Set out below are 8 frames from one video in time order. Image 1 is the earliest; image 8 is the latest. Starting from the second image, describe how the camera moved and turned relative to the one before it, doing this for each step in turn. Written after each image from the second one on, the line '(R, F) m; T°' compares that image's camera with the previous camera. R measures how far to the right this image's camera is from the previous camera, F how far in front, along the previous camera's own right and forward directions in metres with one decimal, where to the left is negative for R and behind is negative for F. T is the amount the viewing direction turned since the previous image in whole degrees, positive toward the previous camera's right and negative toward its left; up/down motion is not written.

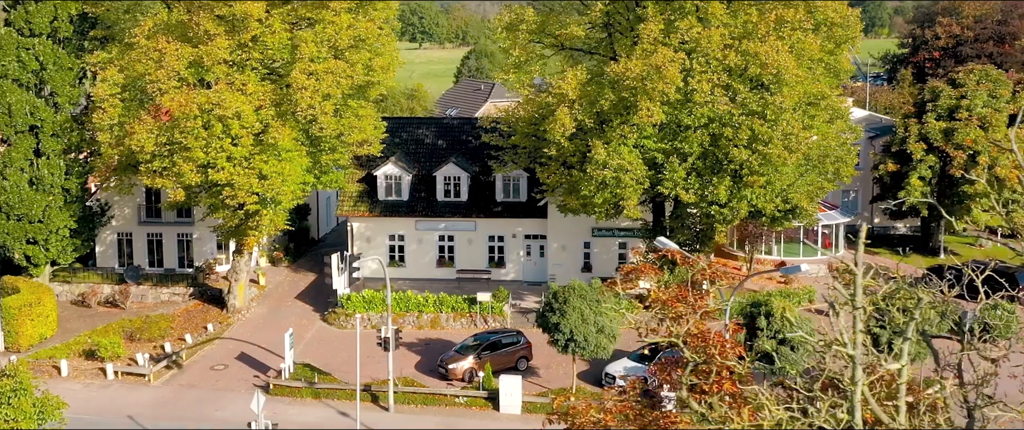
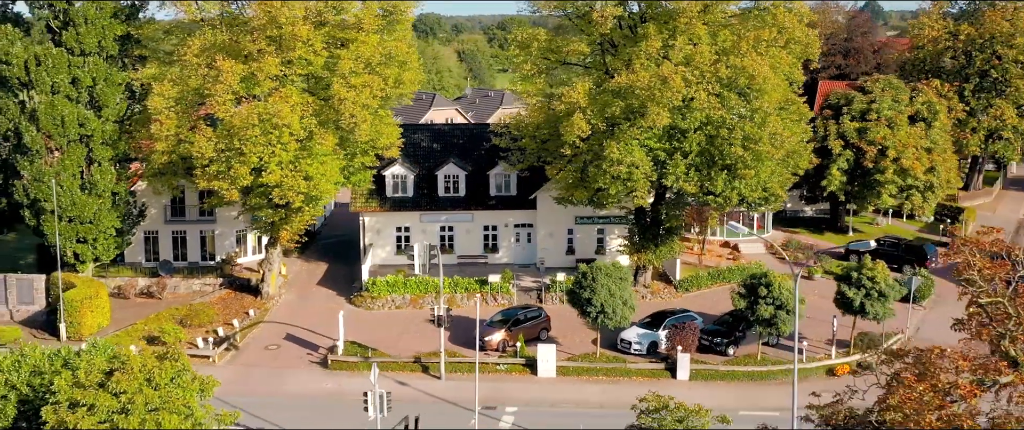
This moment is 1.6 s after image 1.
(-4.8, -4.6) m; +8°
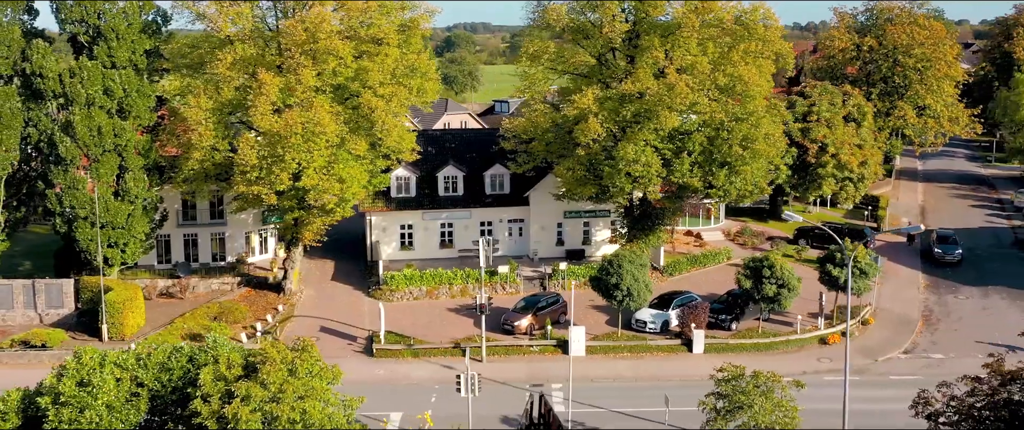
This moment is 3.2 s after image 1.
(-5.7, -2.9) m; +8°
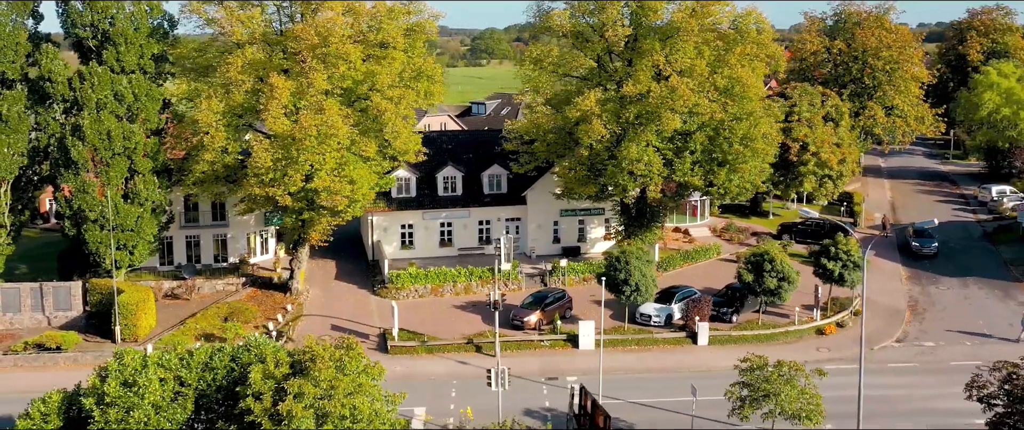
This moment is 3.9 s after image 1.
(-2.2, -0.9) m; +3°
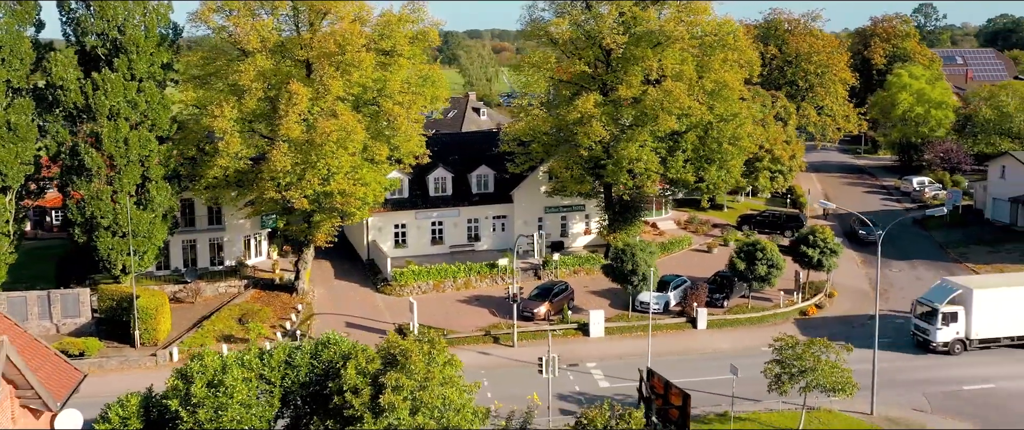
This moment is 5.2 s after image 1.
(-4.9, -1.5) m; +7°
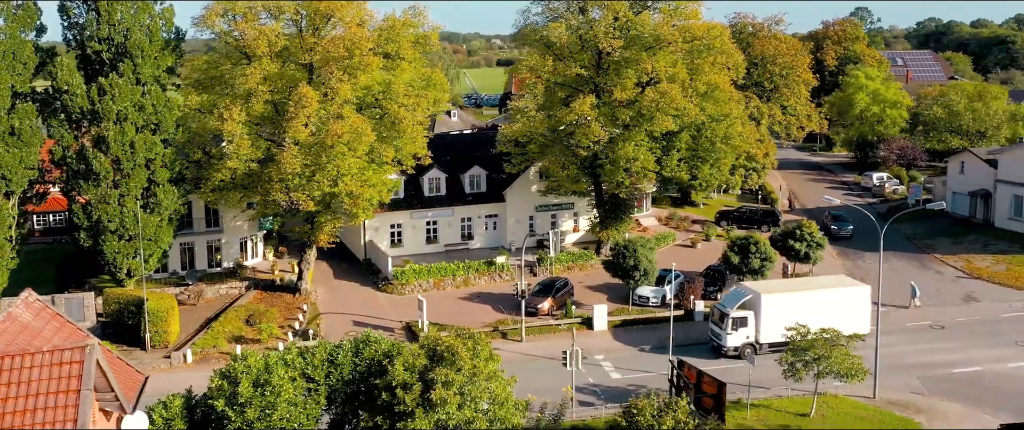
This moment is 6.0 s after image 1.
(-2.8, -0.8) m; +4°
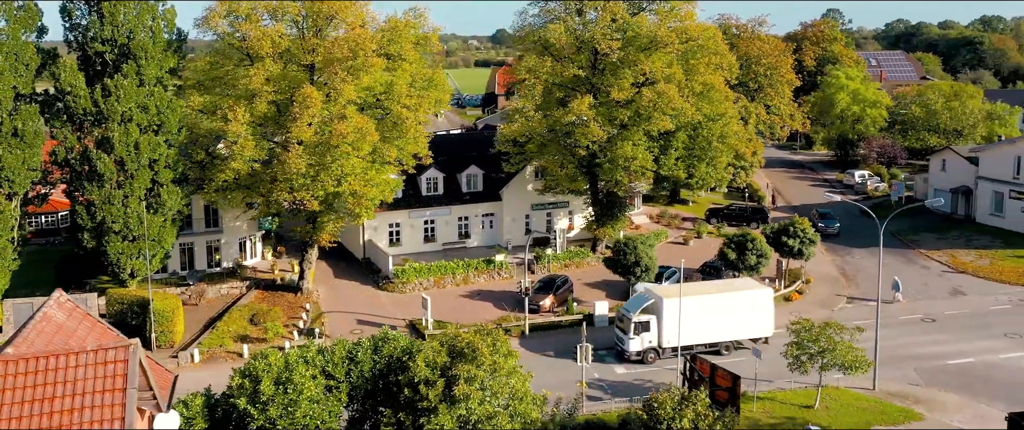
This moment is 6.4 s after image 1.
(-1.3, -0.4) m; +2°
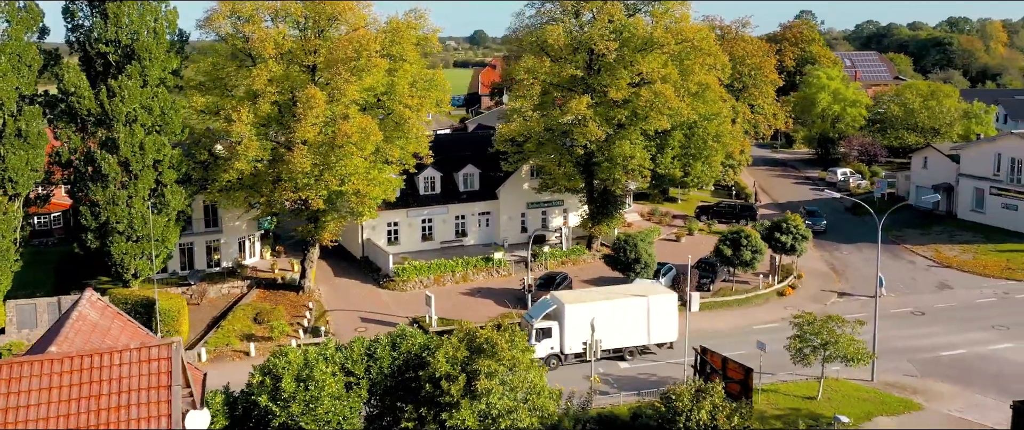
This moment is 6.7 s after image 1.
(-1.3, -0.4) m; +2°
